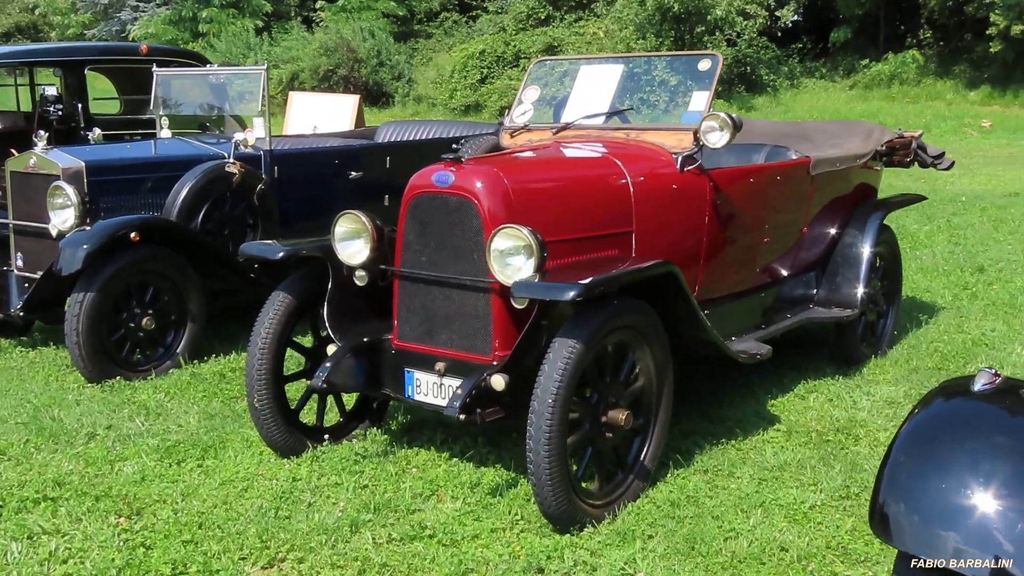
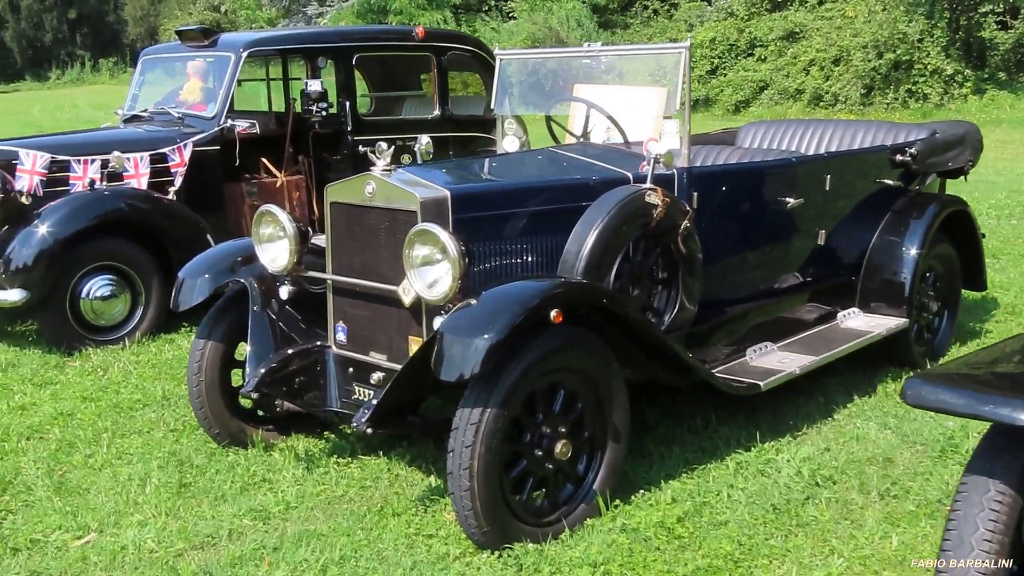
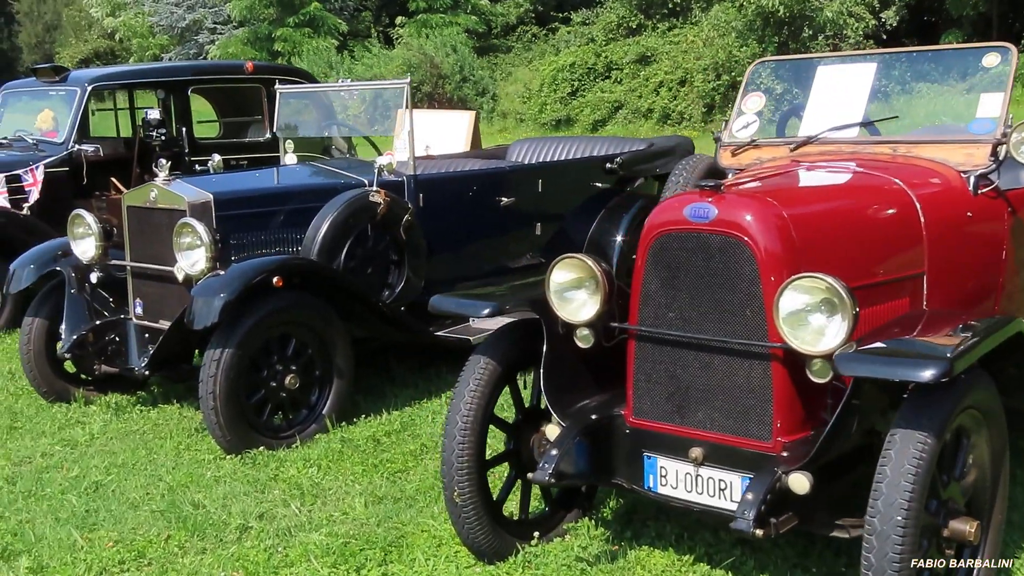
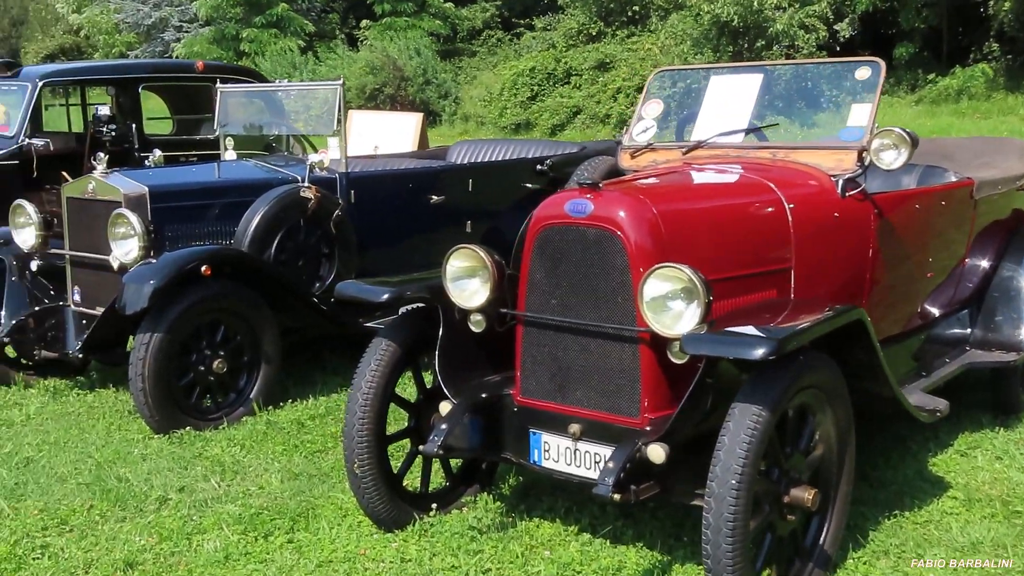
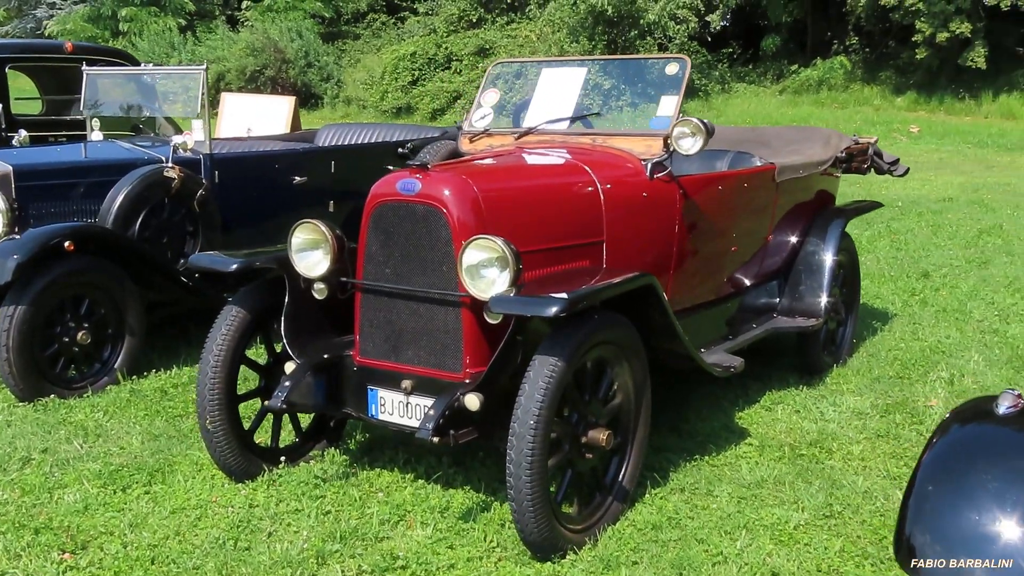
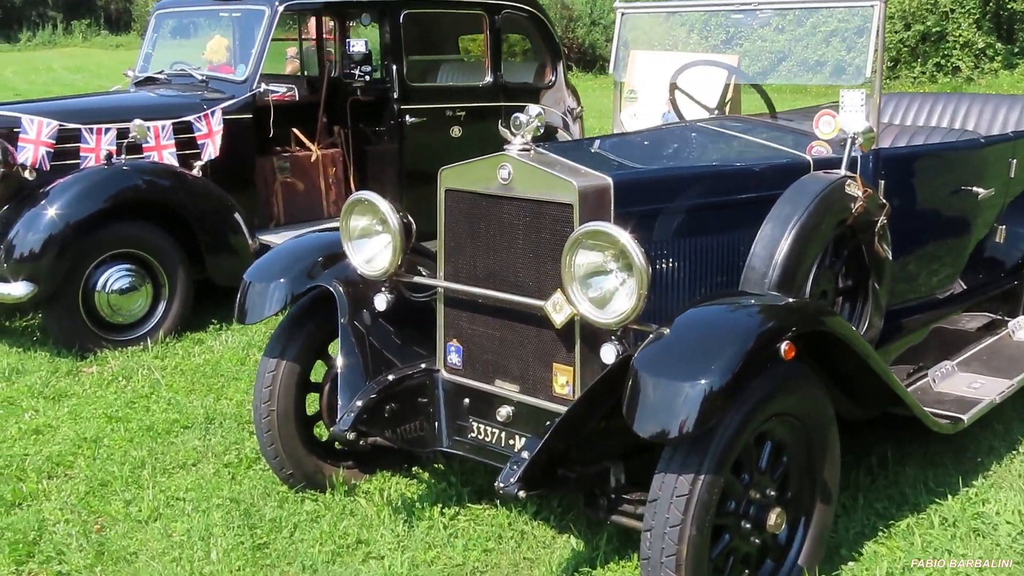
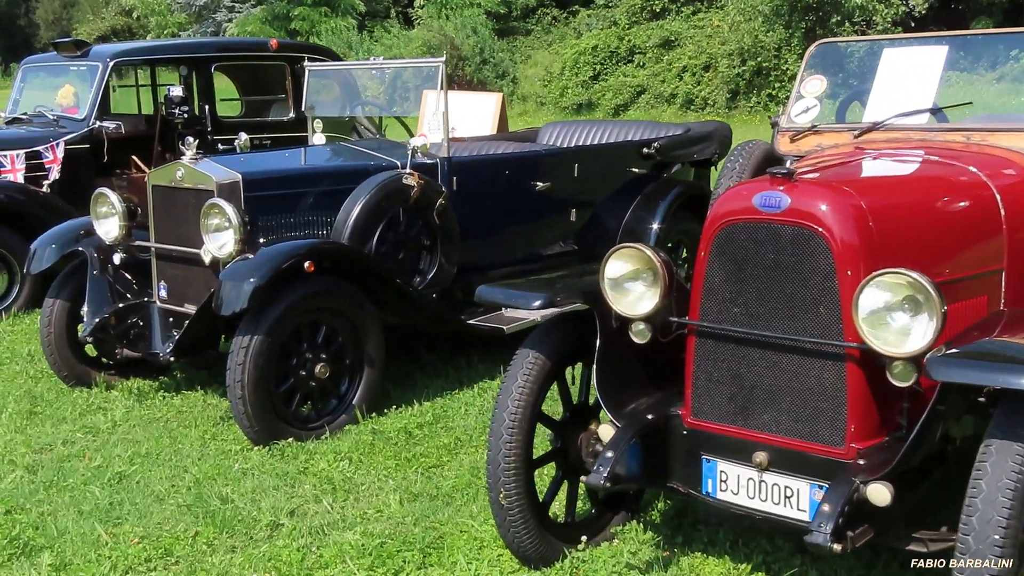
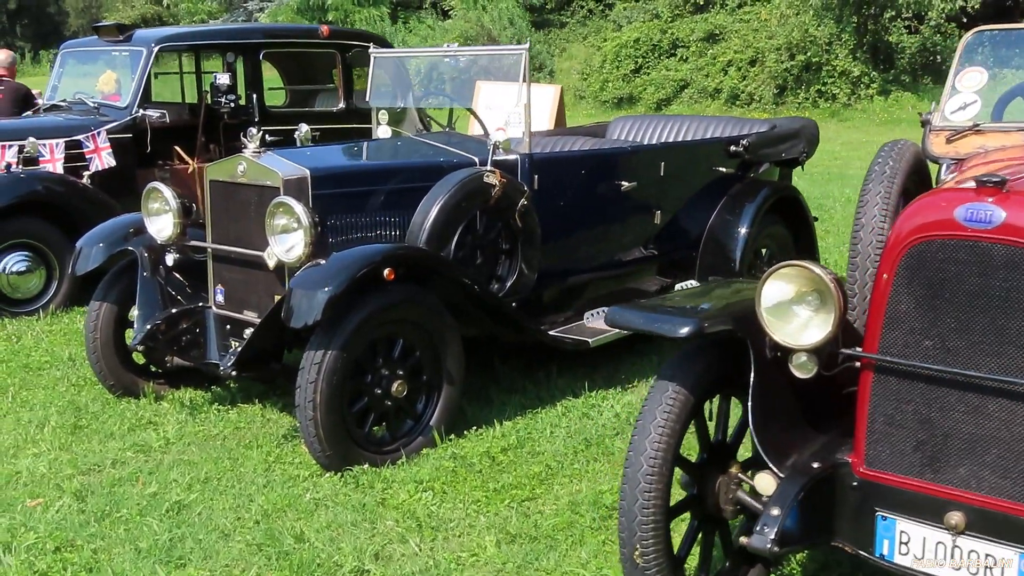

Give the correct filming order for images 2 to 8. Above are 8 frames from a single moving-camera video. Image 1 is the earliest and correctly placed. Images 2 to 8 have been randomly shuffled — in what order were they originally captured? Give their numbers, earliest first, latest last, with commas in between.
5, 4, 3, 7, 8, 2, 6
